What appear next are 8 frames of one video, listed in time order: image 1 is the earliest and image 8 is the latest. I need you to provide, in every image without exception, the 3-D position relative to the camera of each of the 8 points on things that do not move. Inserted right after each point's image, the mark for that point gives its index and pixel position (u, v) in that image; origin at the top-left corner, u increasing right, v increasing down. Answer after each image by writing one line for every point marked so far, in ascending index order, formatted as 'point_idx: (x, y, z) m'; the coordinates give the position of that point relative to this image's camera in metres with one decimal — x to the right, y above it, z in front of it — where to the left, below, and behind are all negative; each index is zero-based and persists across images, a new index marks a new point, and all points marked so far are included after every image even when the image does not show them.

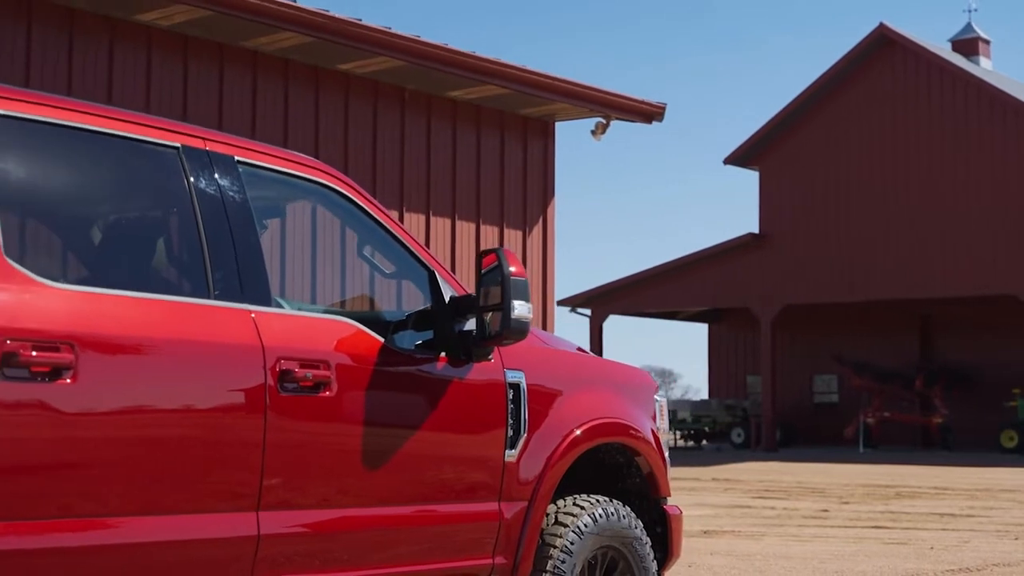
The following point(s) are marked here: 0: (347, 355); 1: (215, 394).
0: (-0.5, -0.2, +4.8) m
1: (-0.8, -0.3, +4.3) m
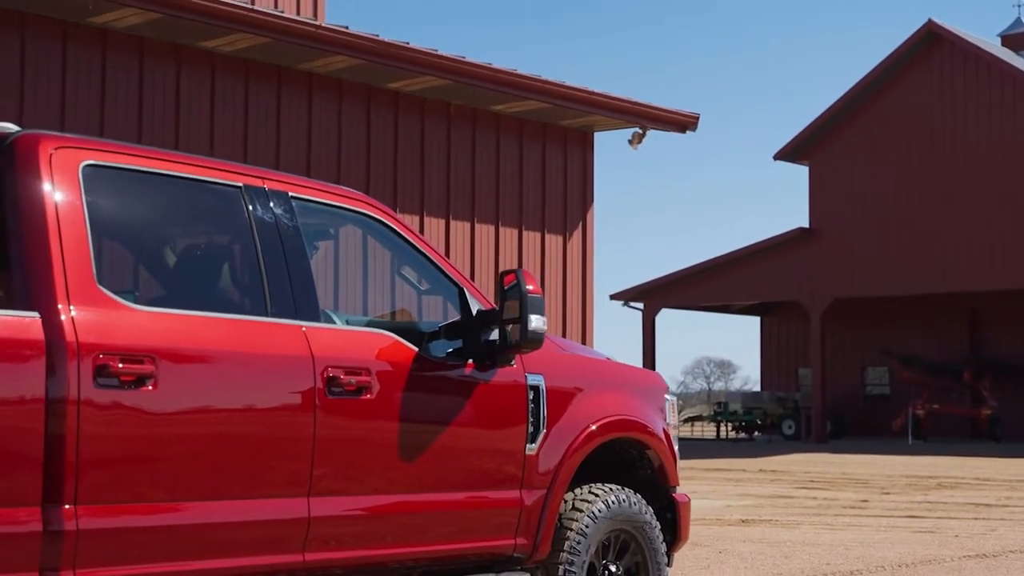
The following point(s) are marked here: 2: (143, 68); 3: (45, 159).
0: (-0.4, -0.3, +5.6) m
1: (-0.7, -0.3, +5.1) m
2: (-2.3, +1.4, +10.4) m
3: (-1.4, +0.4, +4.8) m
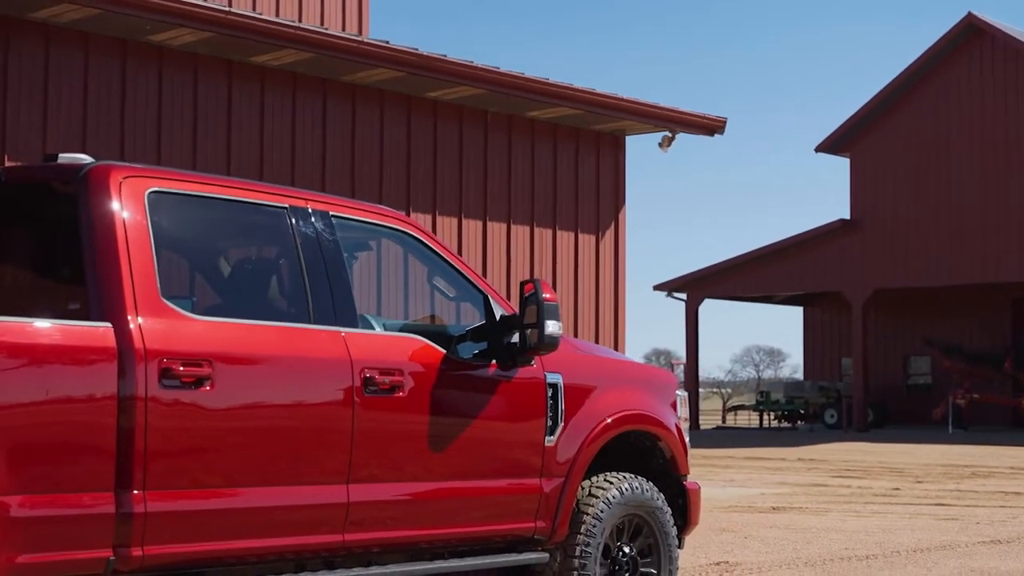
0: (-0.4, -0.3, +6.2) m
1: (-0.7, -0.4, +5.7) m
2: (-2.1, +1.4, +11.1) m
3: (-1.3, +0.3, +5.5) m
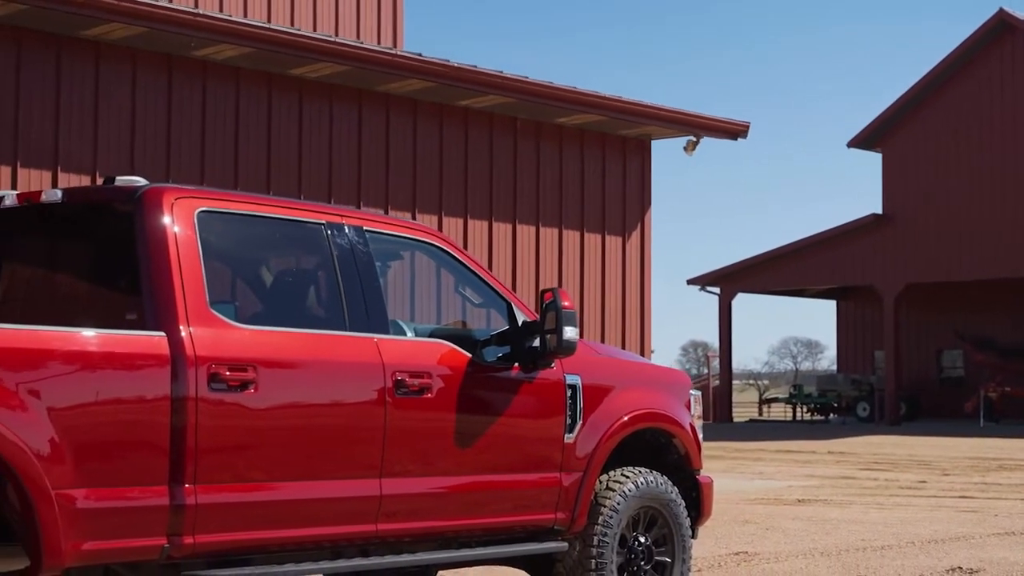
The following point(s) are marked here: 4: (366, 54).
0: (-0.3, -0.3, +6.7) m
1: (-0.6, -0.4, +6.2) m
2: (-1.9, +1.4, +11.6) m
3: (-1.3, +0.3, +6.0) m
4: (-1.0, +1.6, +11.6) m
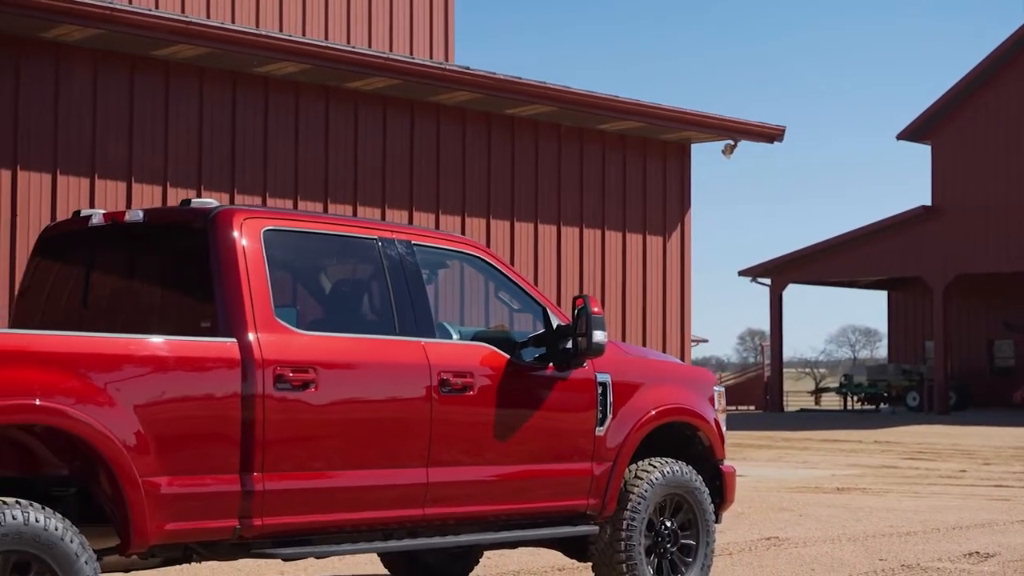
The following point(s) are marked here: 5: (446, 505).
0: (-0.1, -0.4, +7.4) m
1: (-0.5, -0.4, +6.9) m
2: (-1.6, +1.4, +12.4) m
3: (-1.1, +0.3, +6.7) m
4: (-0.7, +1.6, +12.3) m
5: (-0.3, -1.0, +7.2) m
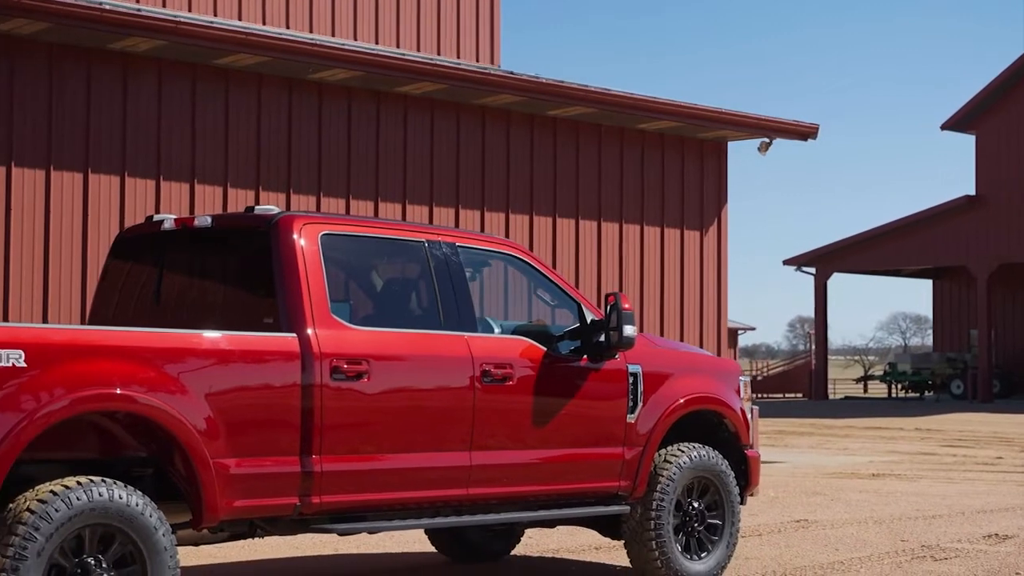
0: (+0.1, -0.3, +8.0) m
1: (-0.3, -0.4, +7.6) m
2: (-1.3, +1.4, +13.0) m
3: (-1.0, +0.3, +7.3) m
4: (-0.4, +1.7, +13.0) m
5: (-0.1, -0.9, +7.8) m
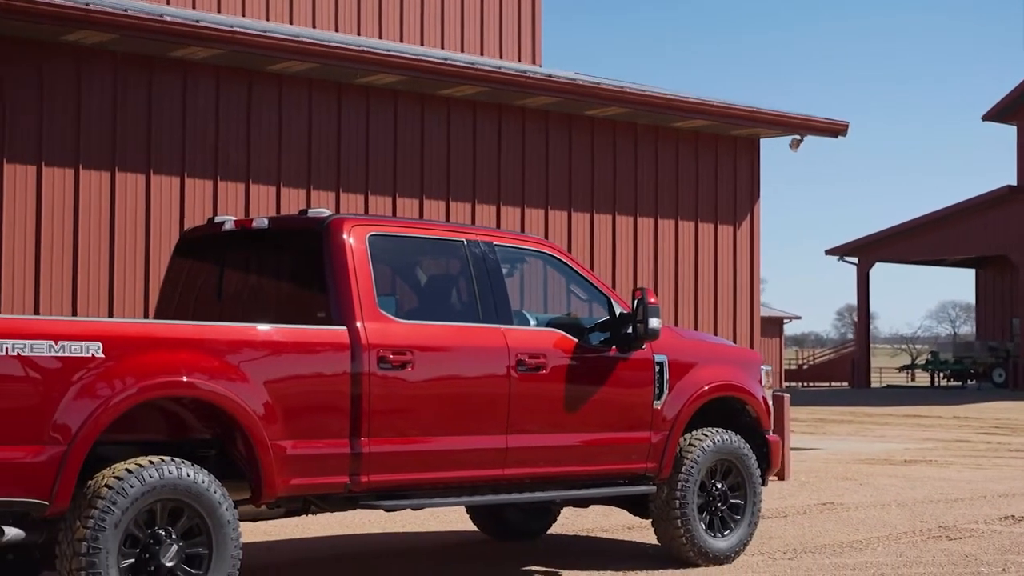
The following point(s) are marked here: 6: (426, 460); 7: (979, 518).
0: (+0.2, -0.3, +8.6) m
1: (-0.1, -0.4, +8.2) m
2: (-1.0, +1.5, +13.7) m
3: (-0.8, +0.3, +8.0) m
4: (-0.1, +1.7, +13.6) m
5: (+0.1, -0.9, +8.5) m
6: (-0.4, -0.8, +7.9) m
7: (+3.4, -1.7, +11.8) m
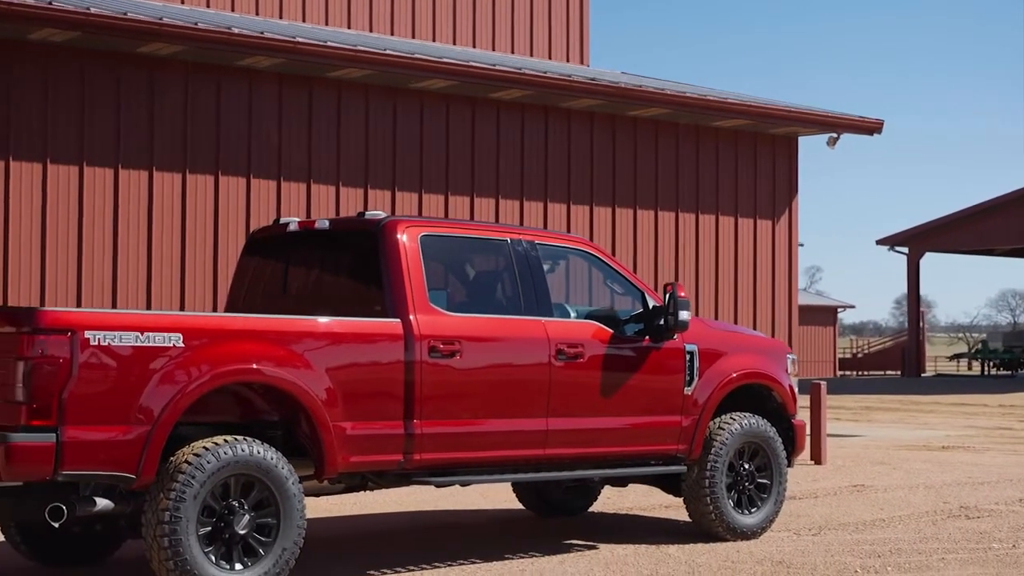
0: (+0.5, -0.3, +9.3) m
1: (+0.1, -0.4, +8.9) m
2: (-0.6, +1.6, +14.4) m
3: (-0.6, +0.3, +8.7) m
4: (+0.3, +1.8, +14.3) m
5: (+0.3, -0.9, +9.2) m
6: (-0.2, -0.8, +8.7) m
7: (+3.7, -1.6, +12.4) m
